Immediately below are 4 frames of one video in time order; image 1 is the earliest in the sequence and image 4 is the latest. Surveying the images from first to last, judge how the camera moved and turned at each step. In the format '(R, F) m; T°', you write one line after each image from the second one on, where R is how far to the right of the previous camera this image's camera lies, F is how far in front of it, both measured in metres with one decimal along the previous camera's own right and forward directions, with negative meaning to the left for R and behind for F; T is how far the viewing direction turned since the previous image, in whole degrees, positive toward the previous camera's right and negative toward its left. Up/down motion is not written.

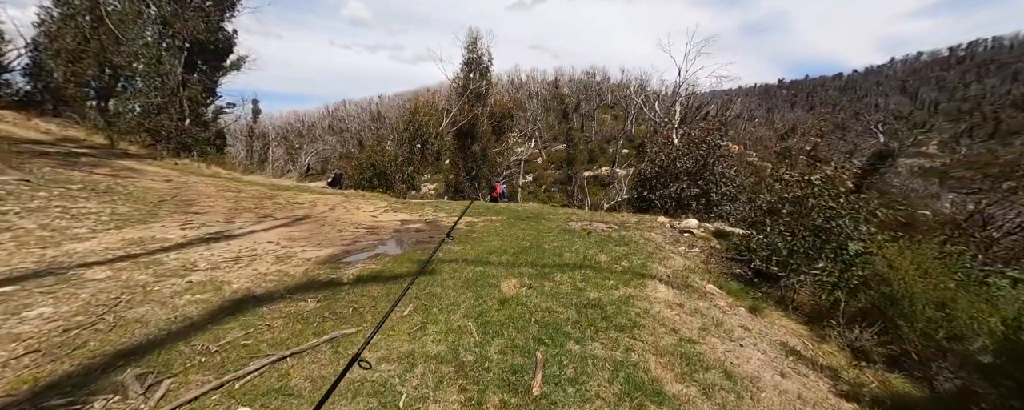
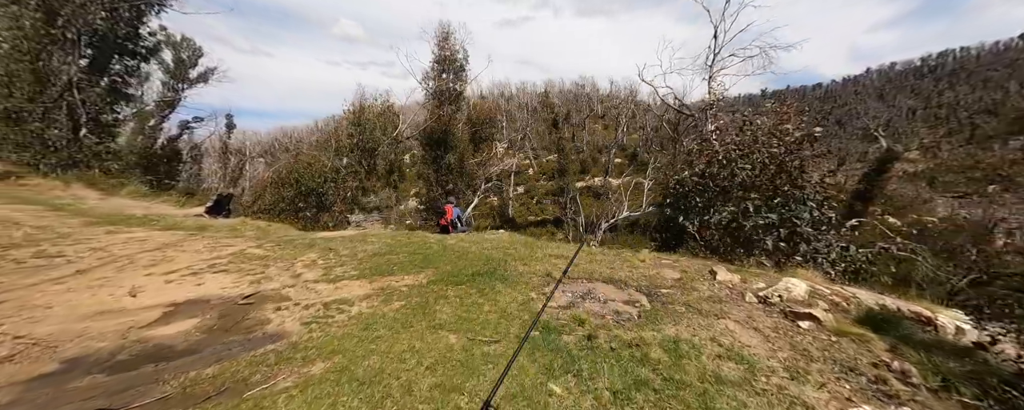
(+1.1, +5.3) m; +1°
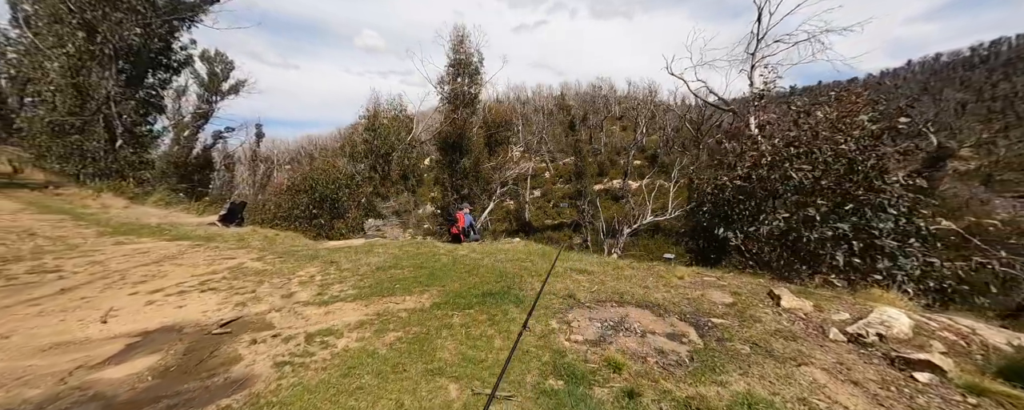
(0.0, +0.8) m; -3°
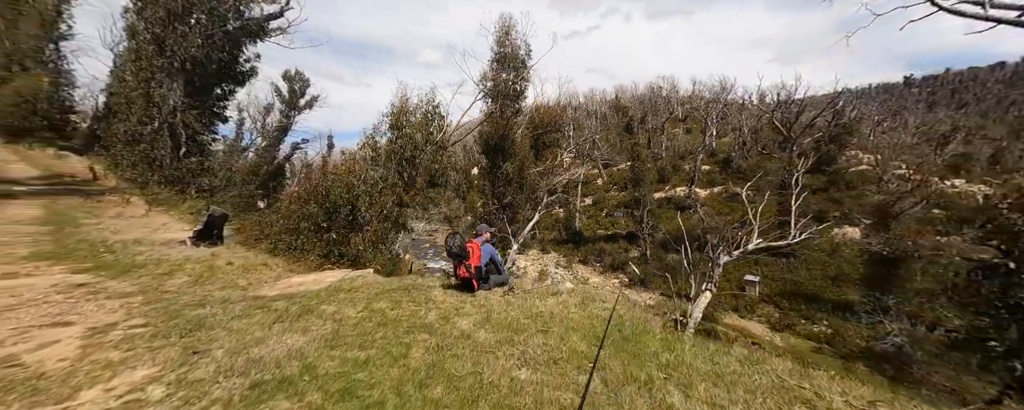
(+0.1, +4.3) m; -8°
